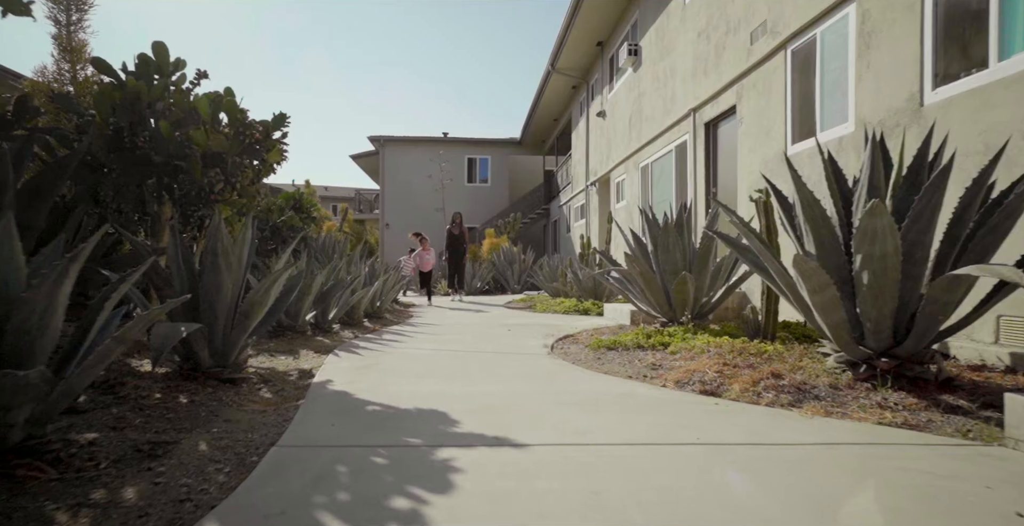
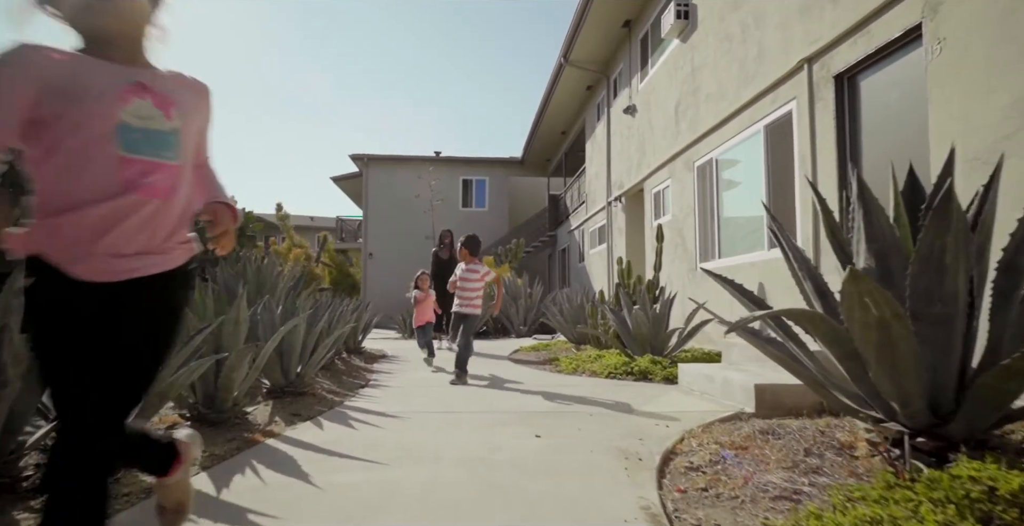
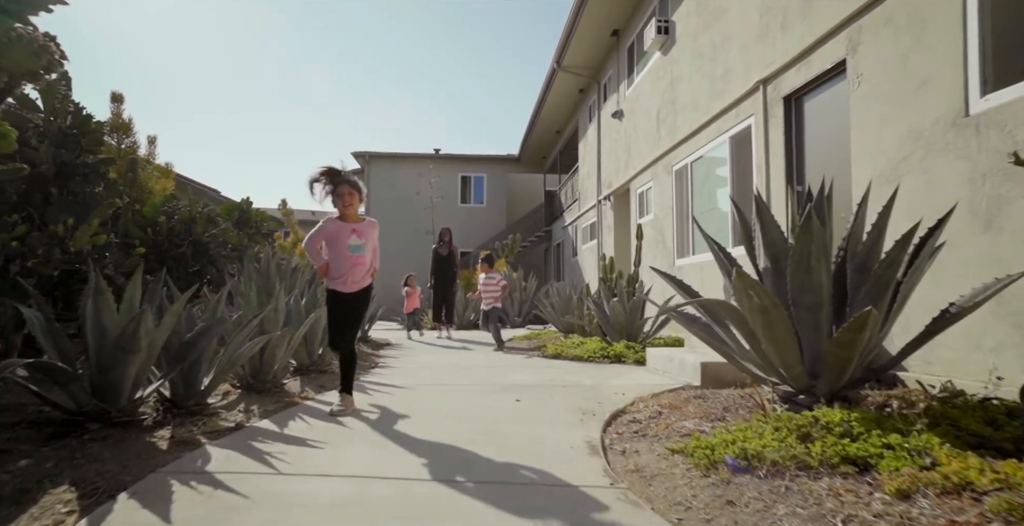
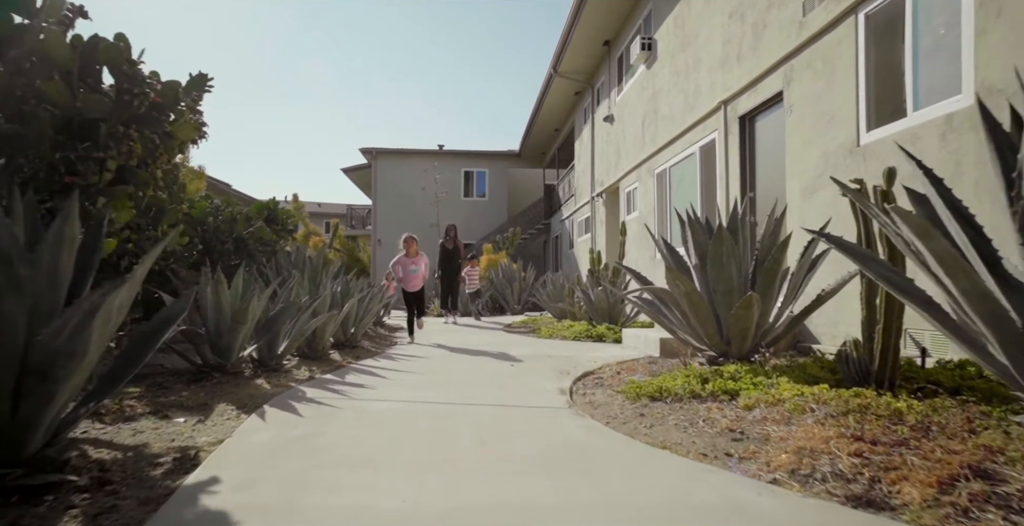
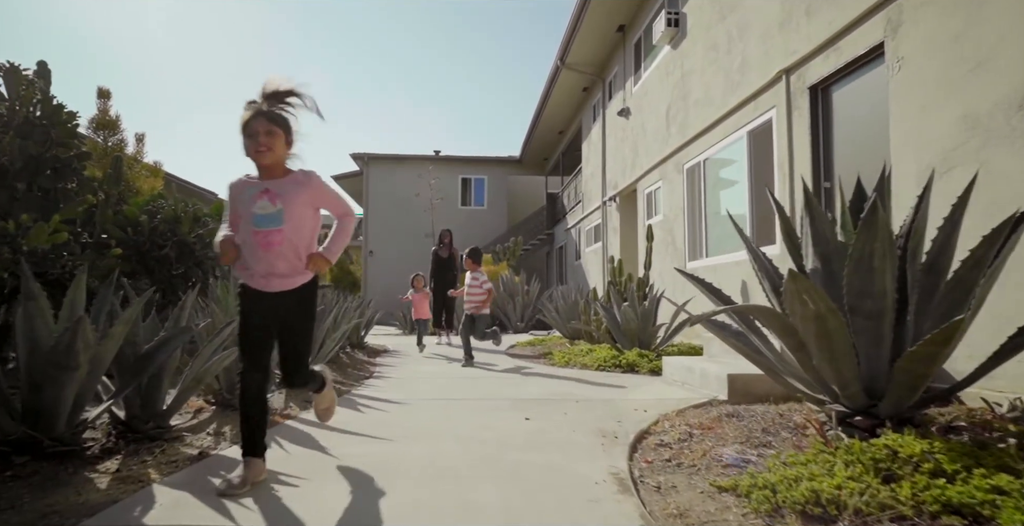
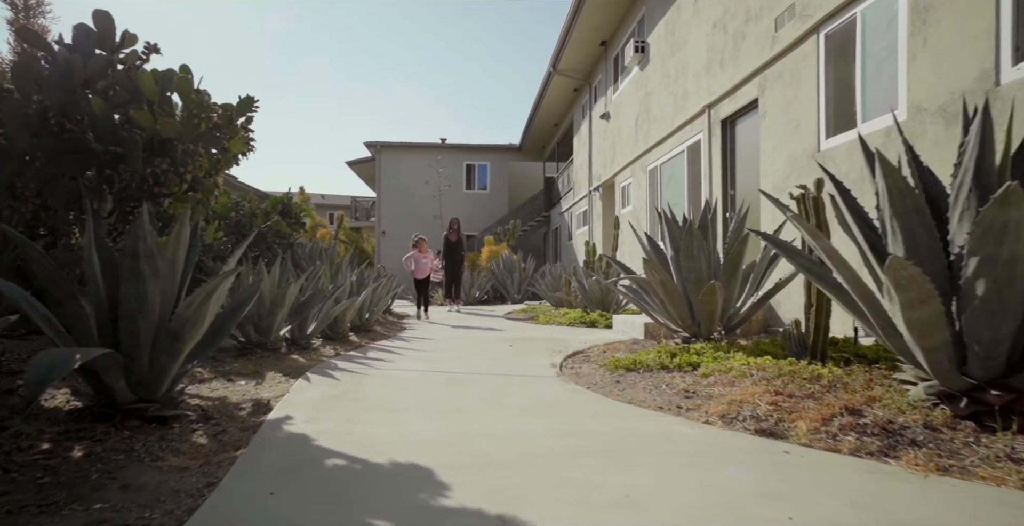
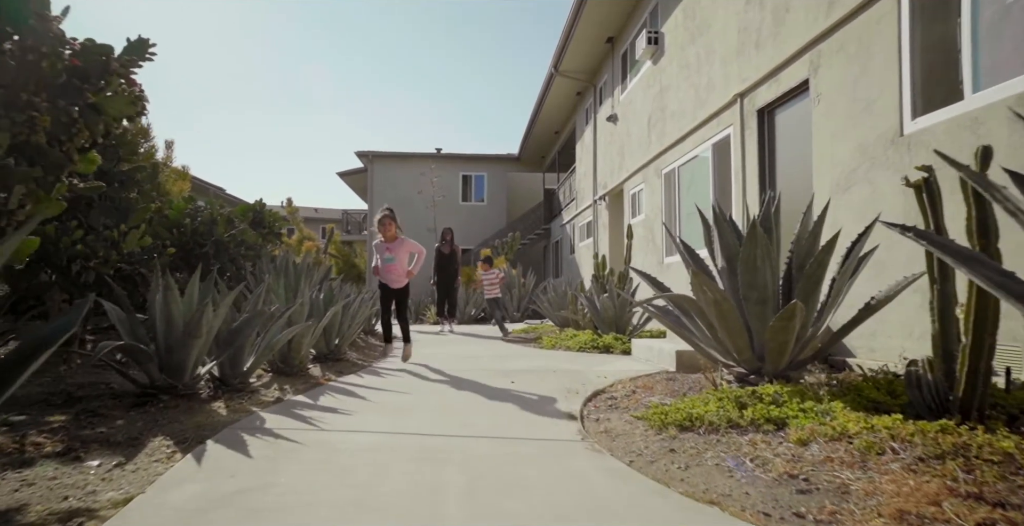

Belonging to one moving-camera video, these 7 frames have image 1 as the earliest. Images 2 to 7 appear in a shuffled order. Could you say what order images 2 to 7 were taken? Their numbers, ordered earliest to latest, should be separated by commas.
6, 4, 7, 3, 5, 2
